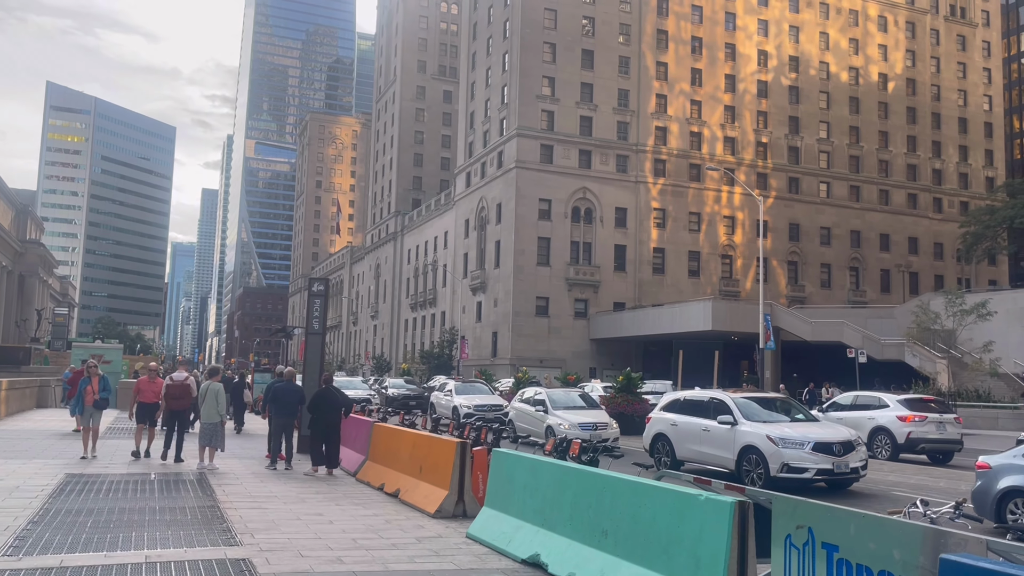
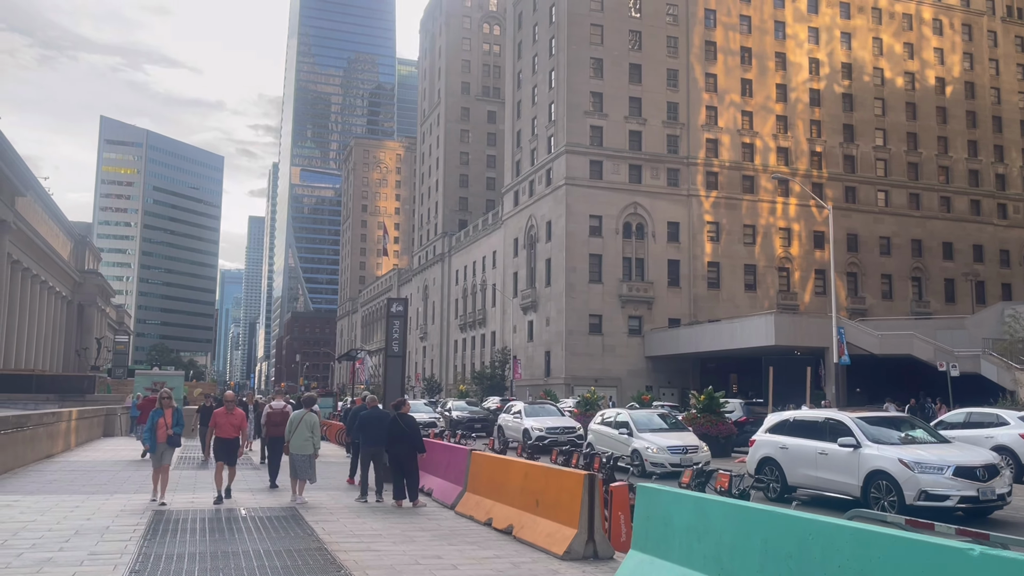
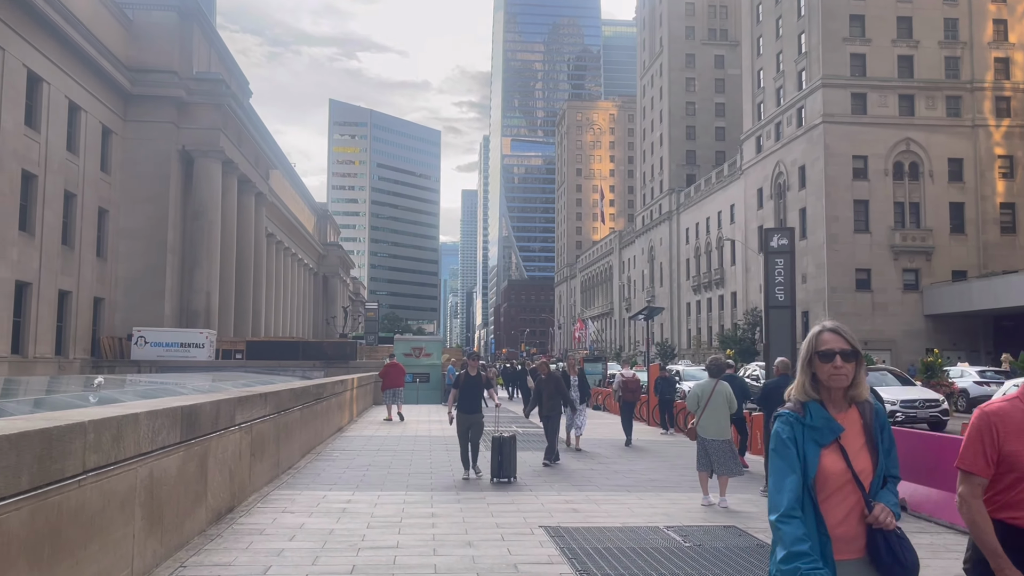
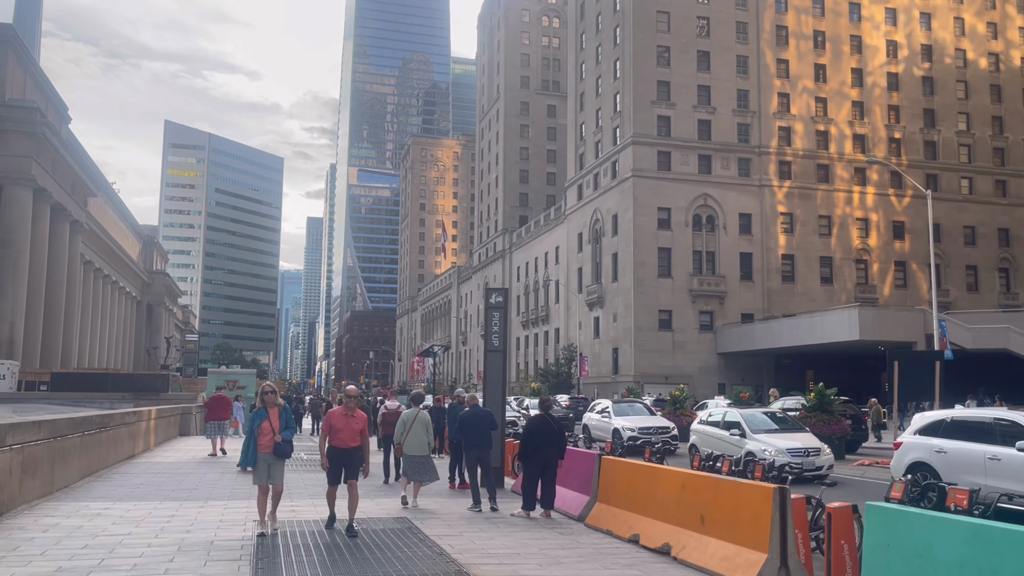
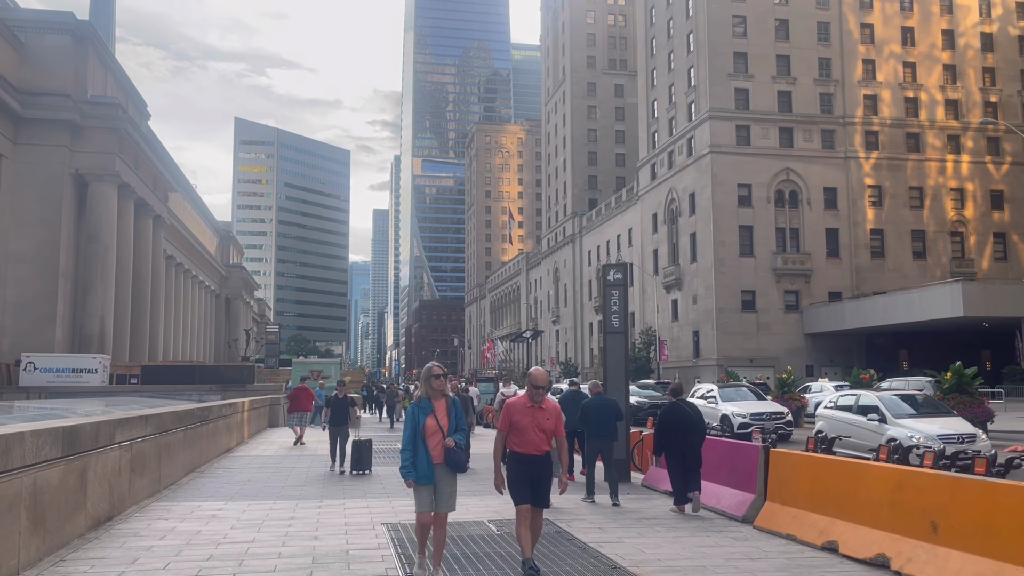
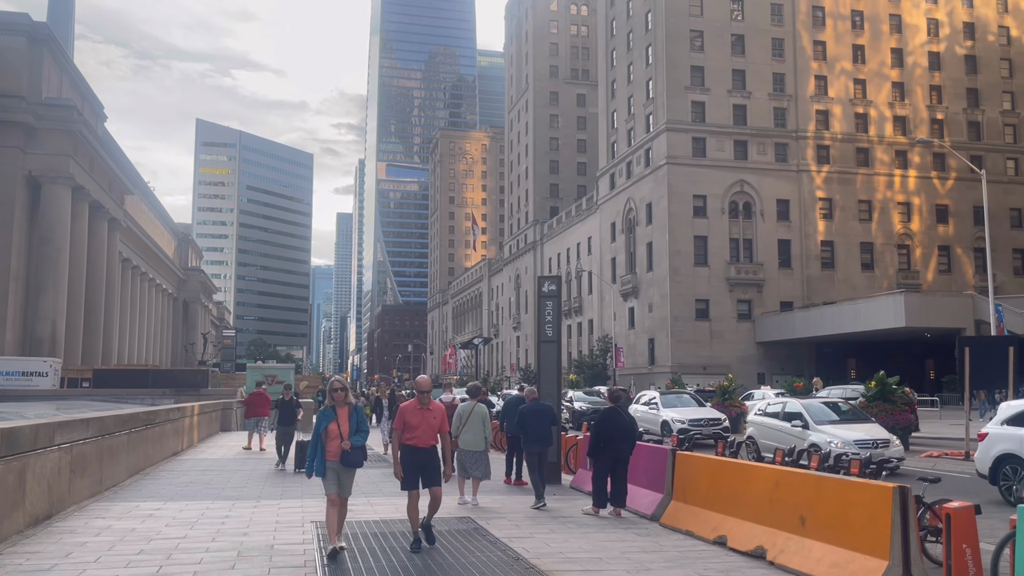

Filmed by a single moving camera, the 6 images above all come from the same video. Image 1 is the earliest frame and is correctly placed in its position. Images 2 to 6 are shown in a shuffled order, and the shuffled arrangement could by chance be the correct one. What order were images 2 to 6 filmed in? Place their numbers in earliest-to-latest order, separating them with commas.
2, 4, 6, 5, 3
